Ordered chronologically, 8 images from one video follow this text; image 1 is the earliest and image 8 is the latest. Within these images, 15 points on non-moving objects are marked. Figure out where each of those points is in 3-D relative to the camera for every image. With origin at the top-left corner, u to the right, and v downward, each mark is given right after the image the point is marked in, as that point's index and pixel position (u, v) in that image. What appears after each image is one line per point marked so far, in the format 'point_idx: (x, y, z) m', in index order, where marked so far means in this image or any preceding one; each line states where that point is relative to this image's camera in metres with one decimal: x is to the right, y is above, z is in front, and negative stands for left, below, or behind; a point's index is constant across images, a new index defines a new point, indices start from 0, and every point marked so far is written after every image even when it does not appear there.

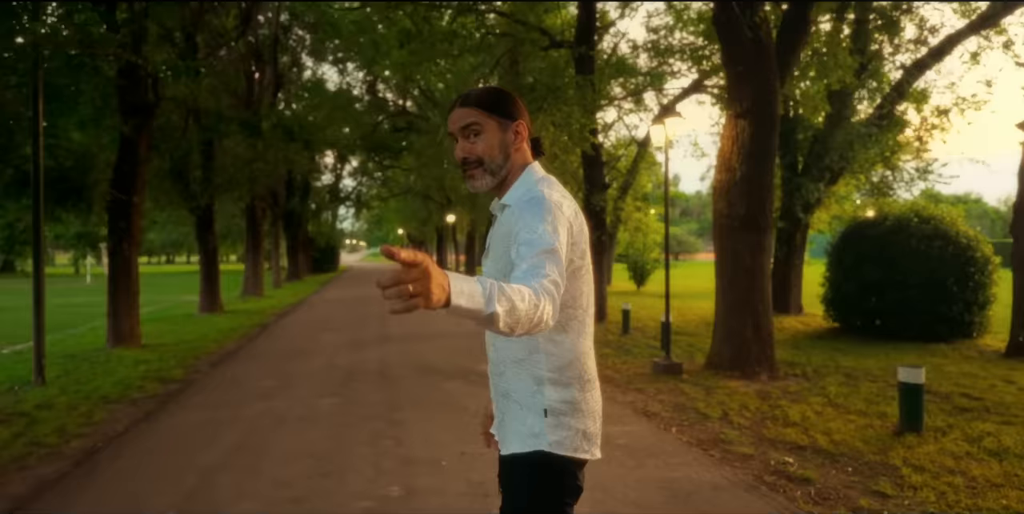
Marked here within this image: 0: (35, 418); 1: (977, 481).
0: (-4.7, -1.6, +9.7) m
1: (+3.5, -1.7, +7.0) m
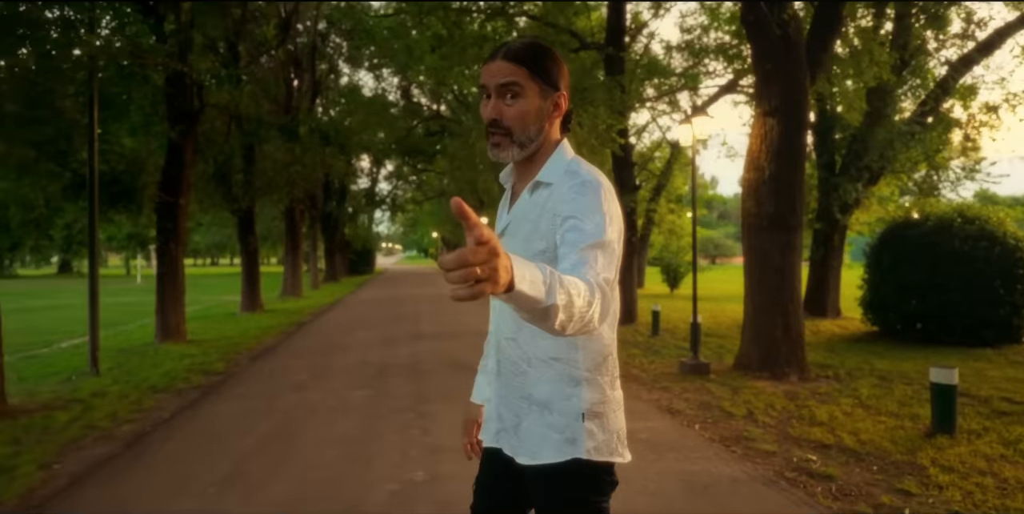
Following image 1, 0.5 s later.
0: (-4.5, -1.6, +9.9) m
1: (+3.6, -1.6, +6.9) m
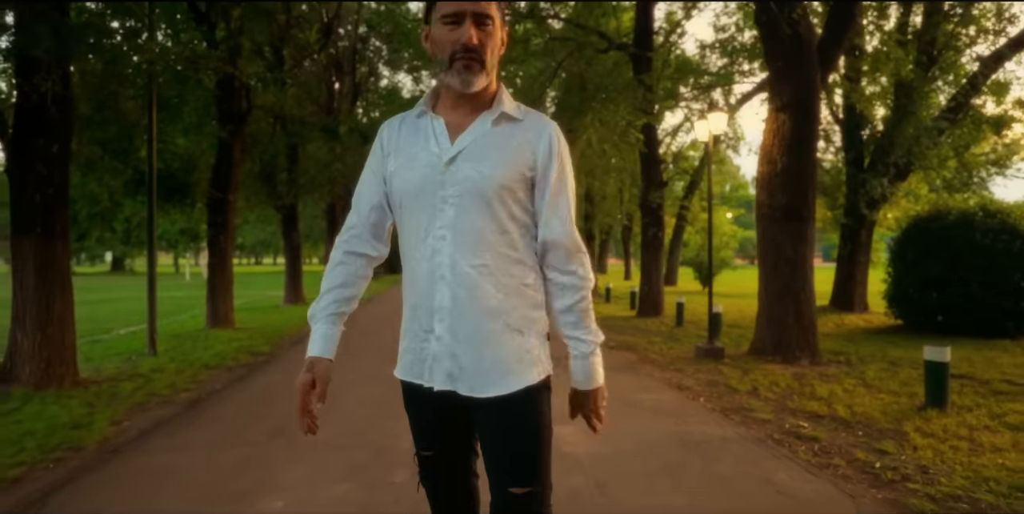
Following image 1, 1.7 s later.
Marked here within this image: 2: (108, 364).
0: (-4.2, -1.4, +10.9) m
1: (+3.8, -1.5, +7.5) m
2: (-5.3, -1.4, +12.6) m
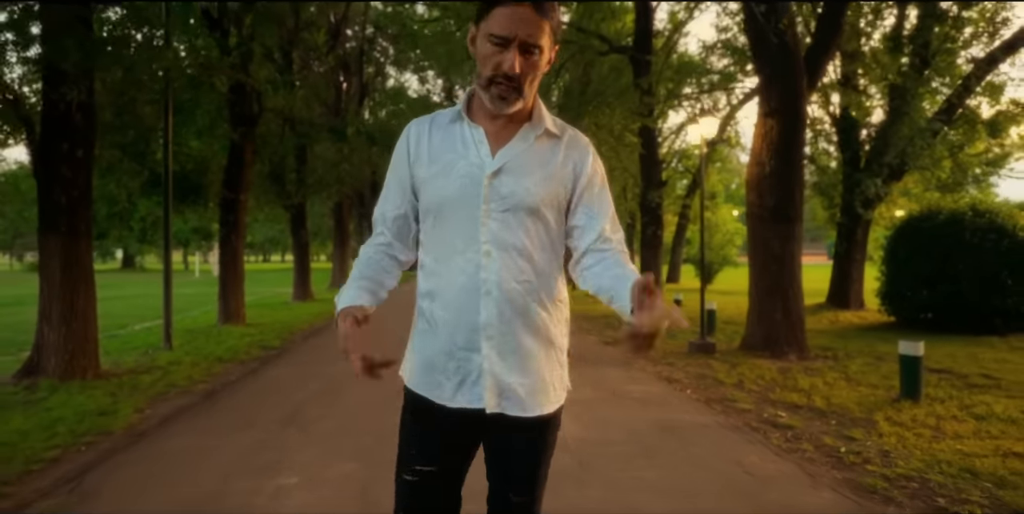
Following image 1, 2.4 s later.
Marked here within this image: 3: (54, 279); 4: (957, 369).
0: (-4.2, -1.4, +11.5) m
1: (+3.7, -1.5, +8.1) m
2: (-5.3, -1.4, +13.2) m
3: (-5.5, -0.2, +11.4) m
4: (+5.8, -1.5, +12.2) m
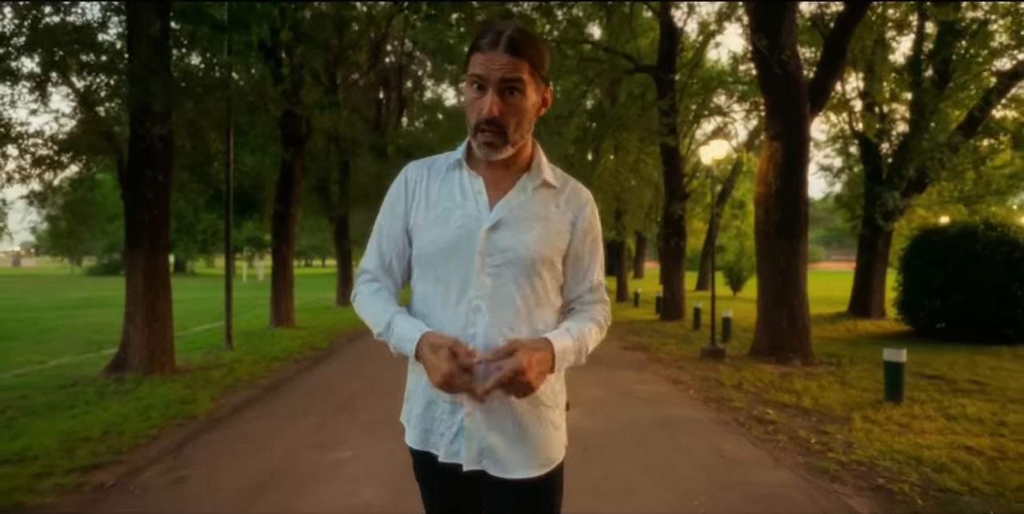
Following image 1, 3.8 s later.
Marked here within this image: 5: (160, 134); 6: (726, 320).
0: (-3.9, -1.6, +12.9) m
1: (+3.9, -1.7, +9.2) m
2: (-4.9, -1.6, +14.7) m
3: (-5.1, -0.4, +12.9) m
4: (+6.1, -1.7, +13.2) m
5: (-4.8, +1.7, +12.9) m
6: (+4.0, -1.2, +17.4) m
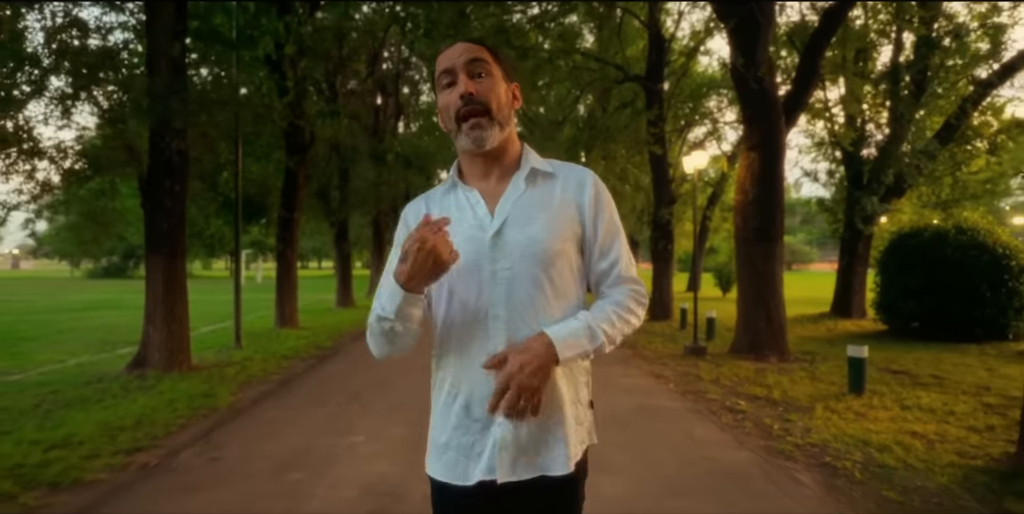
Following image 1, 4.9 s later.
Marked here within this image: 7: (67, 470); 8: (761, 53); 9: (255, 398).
0: (-4.0, -1.6, +13.9) m
1: (+3.8, -1.7, +10.2) m
2: (-5.0, -1.6, +15.7) m
3: (-5.2, -0.5, +13.8) m
4: (+6.0, -1.7, +14.2) m
5: (-4.9, +1.6, +13.8) m
6: (+3.9, -1.2, +18.4) m
7: (-3.6, -1.7, +7.6) m
8: (+3.9, +3.2, +14.7) m
9: (-3.0, -1.7, +10.9) m
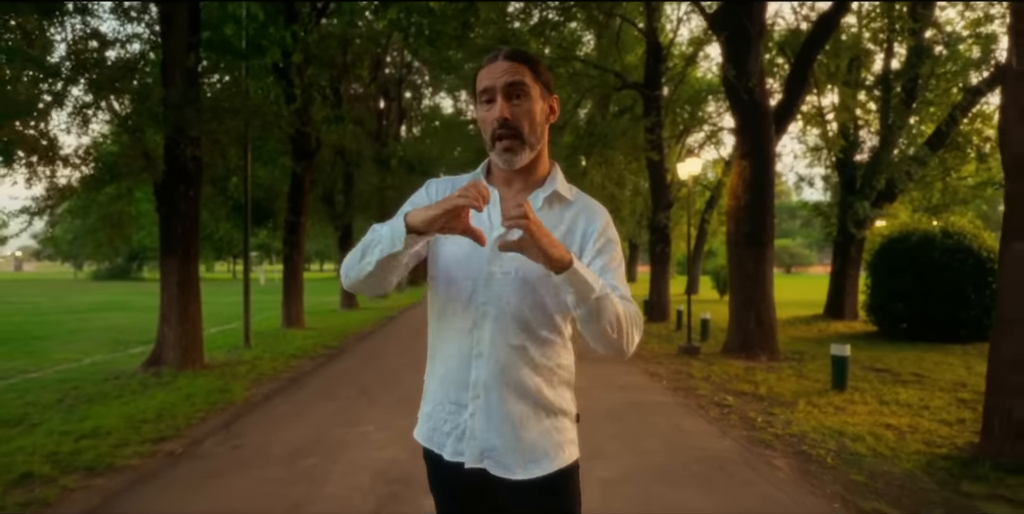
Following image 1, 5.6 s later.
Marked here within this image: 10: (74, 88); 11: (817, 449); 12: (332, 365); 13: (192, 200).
0: (-4.0, -1.7, +14.5) m
1: (+3.8, -1.8, +10.8) m
2: (-5.0, -1.7, +16.3) m
3: (-5.2, -0.5, +14.5) m
4: (+6.0, -1.8, +14.8) m
5: (-4.9, +1.6, +14.4) m
6: (+3.9, -1.3, +19.0) m
7: (-3.6, -1.7, +8.2) m
8: (+3.9, +3.1, +15.3) m
9: (-3.1, -1.7, +11.5) m
10: (-5.9, +2.3, +12.8) m
11: (+2.7, -1.7, +8.3) m
12: (-2.8, -1.7, +14.6) m
13: (-4.9, +0.8, +14.5) m
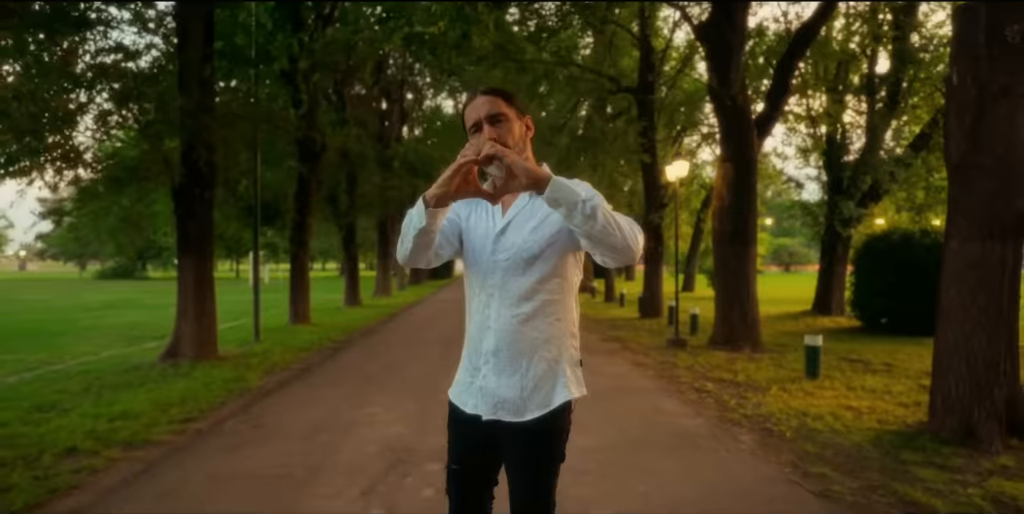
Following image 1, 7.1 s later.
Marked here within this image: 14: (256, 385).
0: (-4.1, -1.7, +15.4) m
1: (+3.8, -1.7, +11.7) m
2: (-5.1, -1.6, +17.2) m
3: (-5.3, -0.5, +15.4) m
4: (+6.0, -1.7, +15.7) m
5: (-5.0, +1.6, +15.4) m
6: (+3.8, -1.2, +19.9) m
7: (-3.6, -1.7, +9.1) m
8: (+3.8, +3.2, +16.2) m
9: (-3.1, -1.7, +12.4) m
10: (-6.0, +2.3, +13.7) m
11: (+2.6, -1.7, +9.2) m
12: (-2.8, -1.6, +15.5) m
13: (-5.0, +0.9, +15.4) m
14: (-3.4, -1.7, +12.4) m
